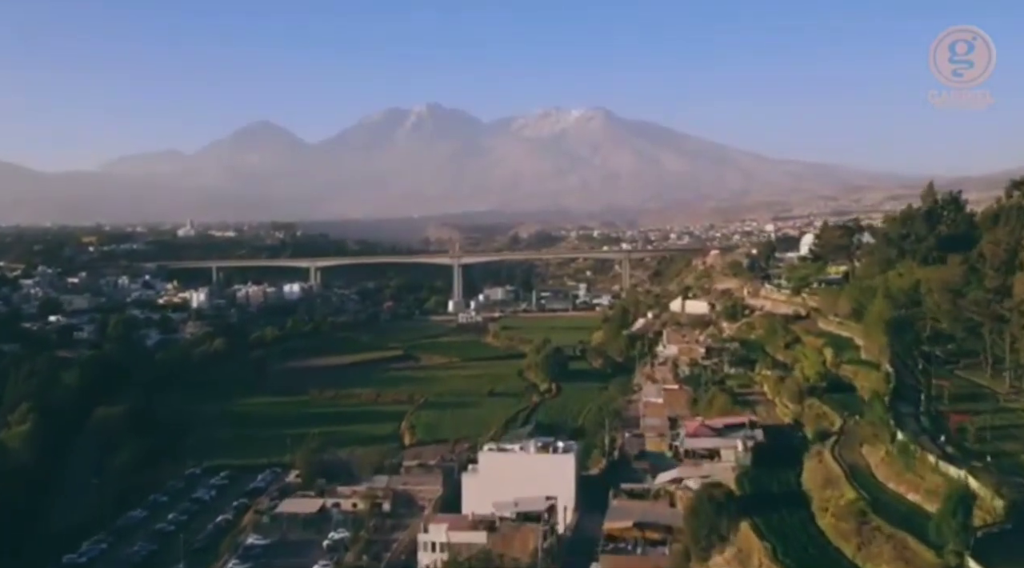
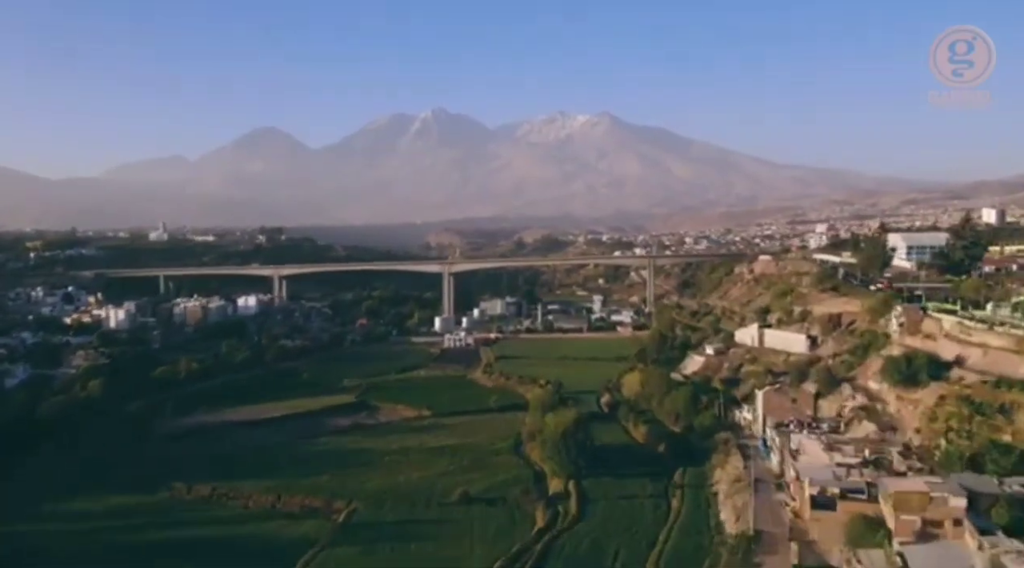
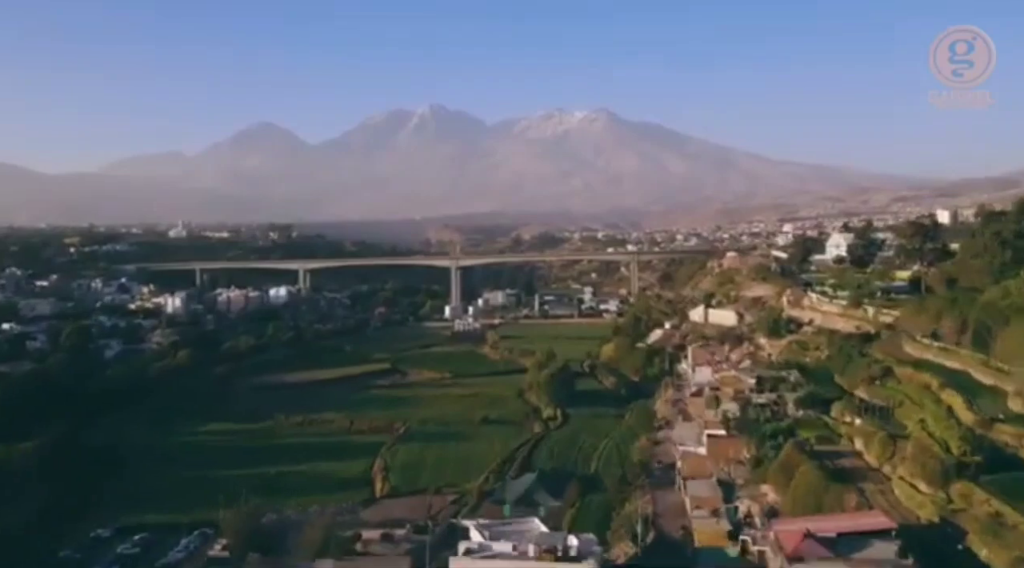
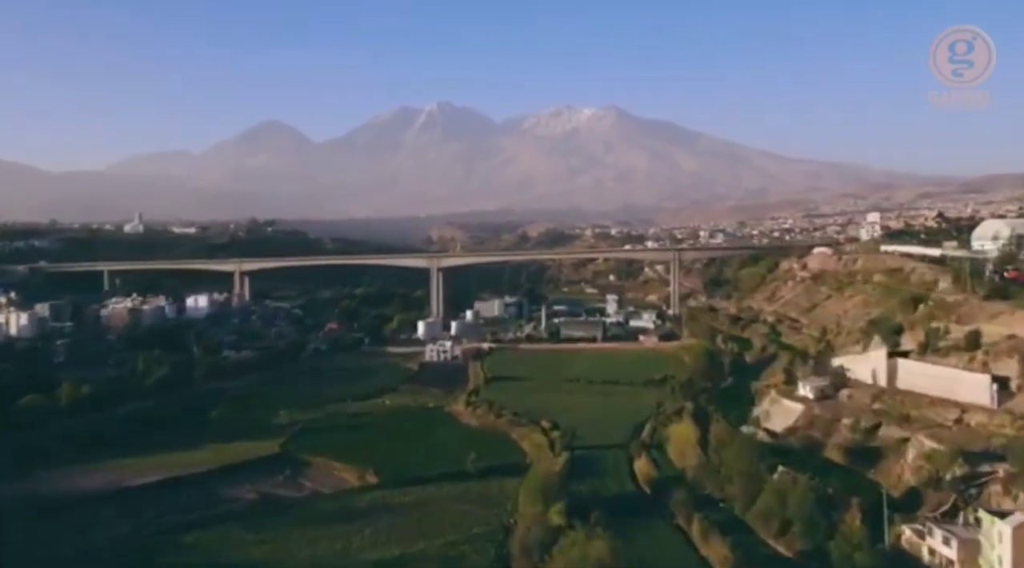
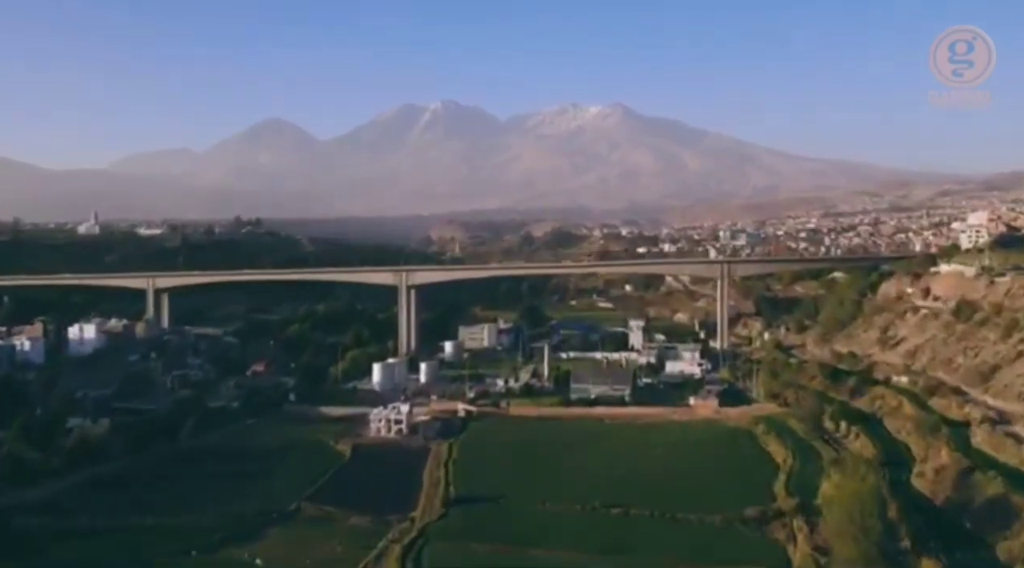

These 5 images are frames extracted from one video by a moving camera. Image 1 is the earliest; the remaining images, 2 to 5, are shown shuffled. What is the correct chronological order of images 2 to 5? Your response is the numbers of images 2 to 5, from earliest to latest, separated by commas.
3, 2, 4, 5
